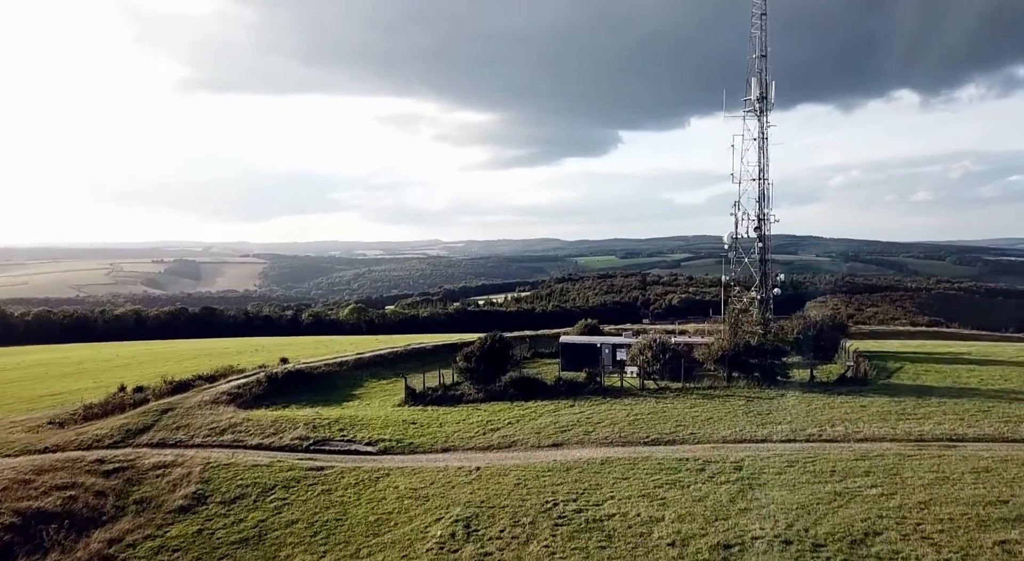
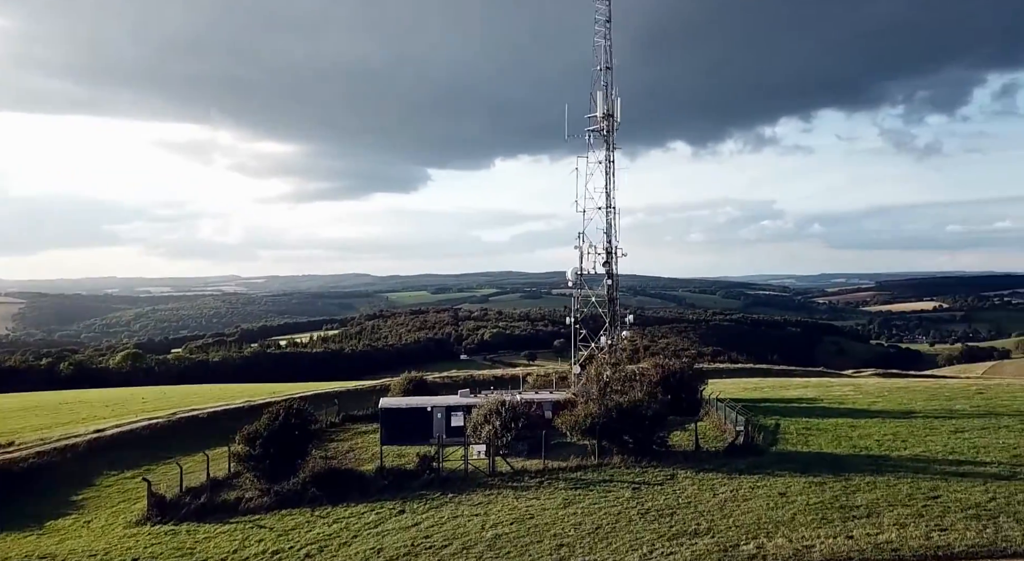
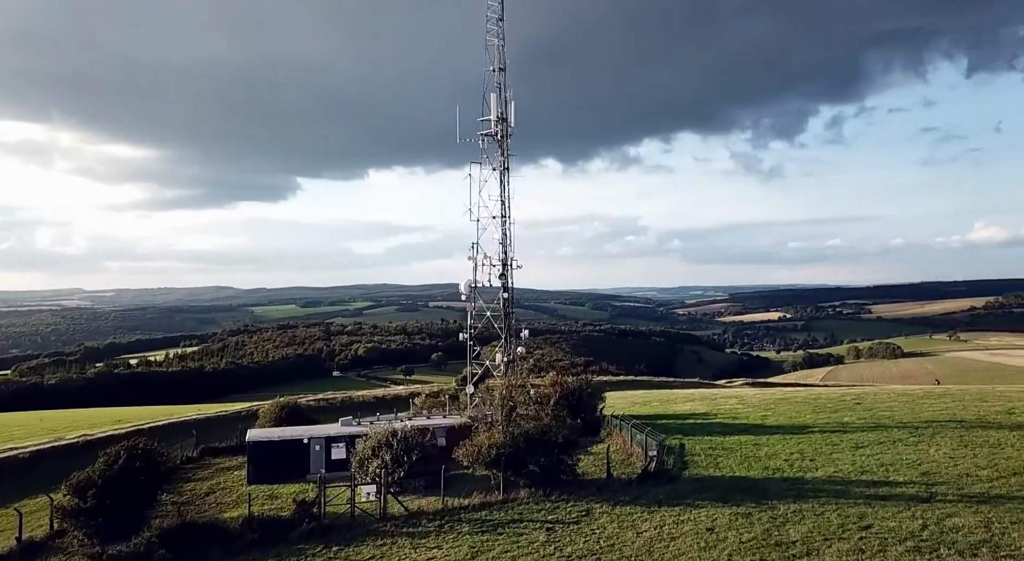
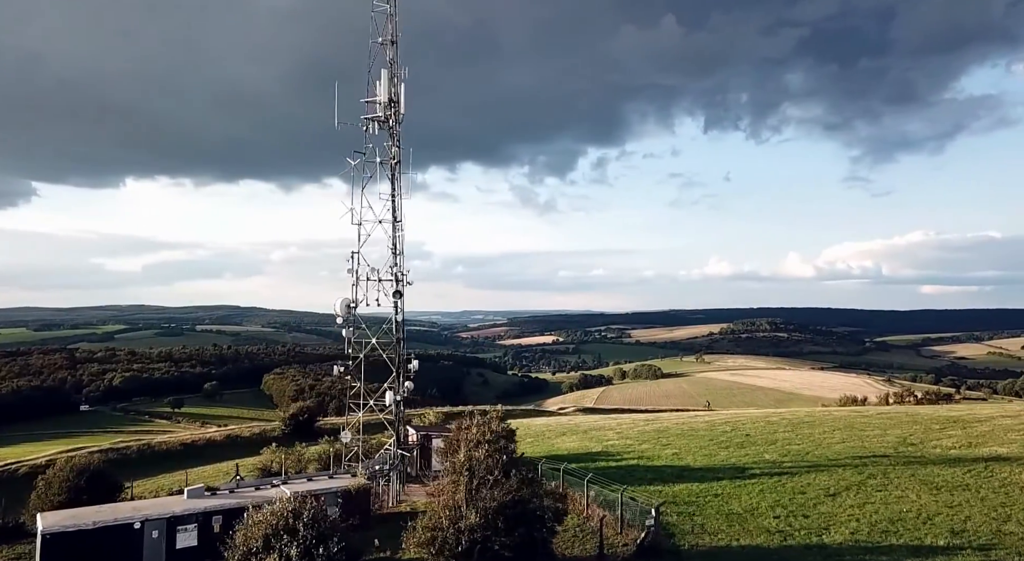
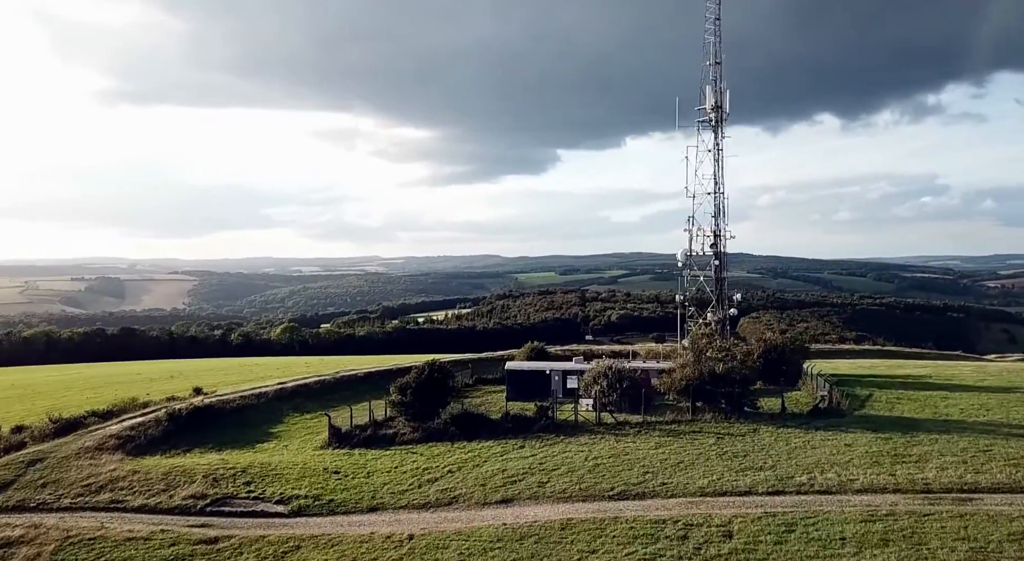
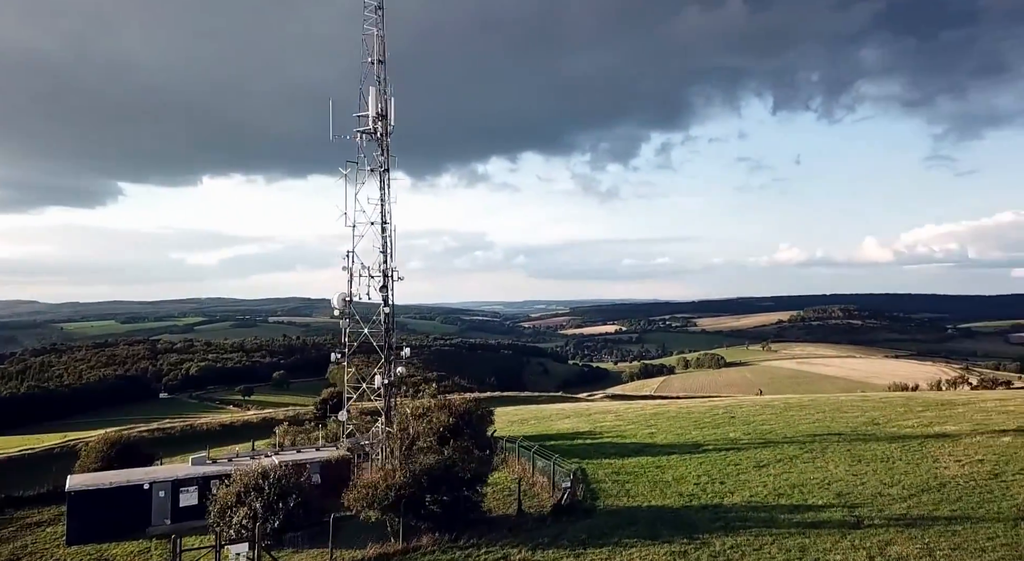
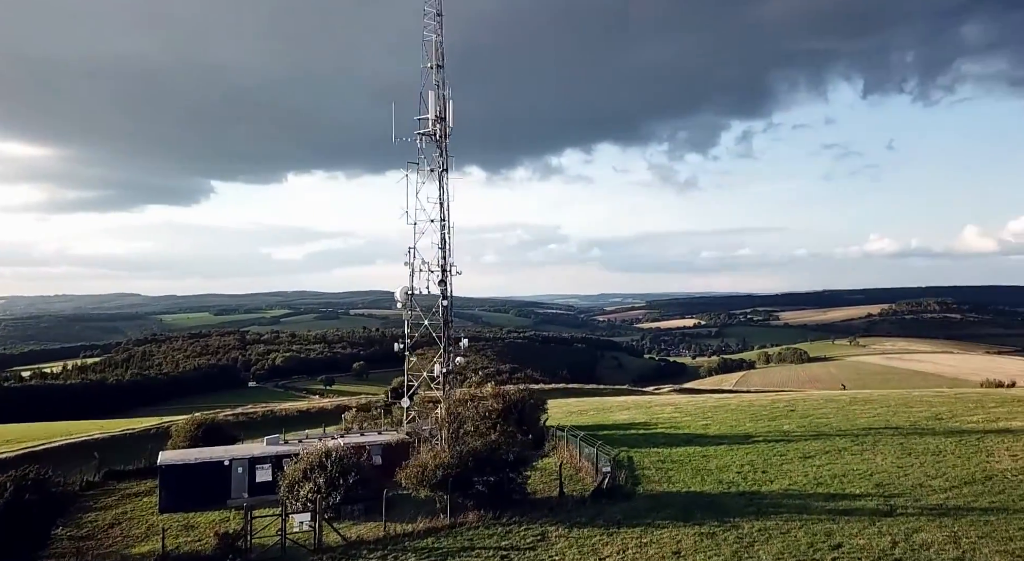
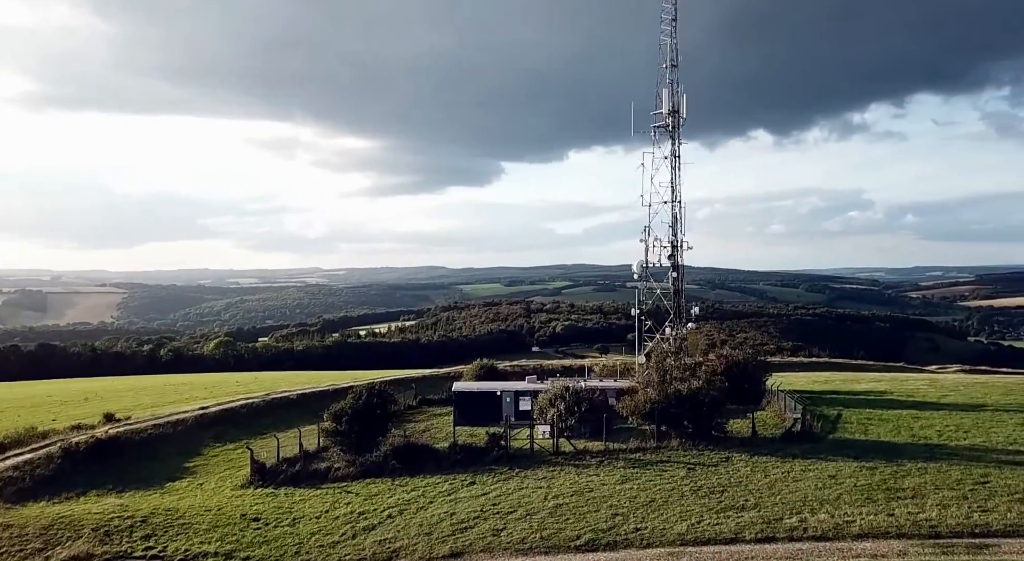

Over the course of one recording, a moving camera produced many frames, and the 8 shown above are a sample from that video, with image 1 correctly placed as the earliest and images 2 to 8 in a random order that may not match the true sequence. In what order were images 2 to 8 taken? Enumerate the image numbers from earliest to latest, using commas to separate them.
5, 8, 2, 3, 7, 6, 4
